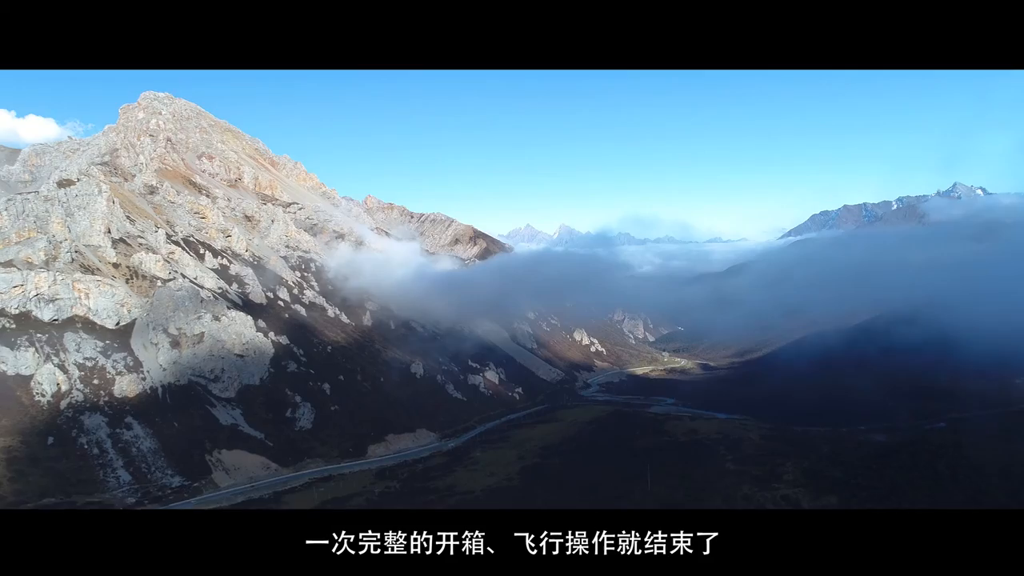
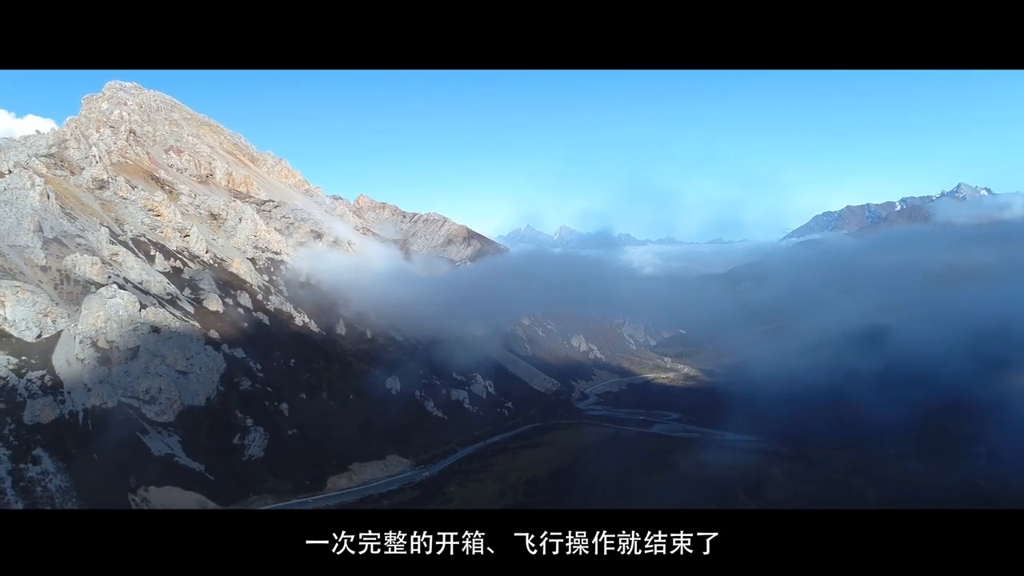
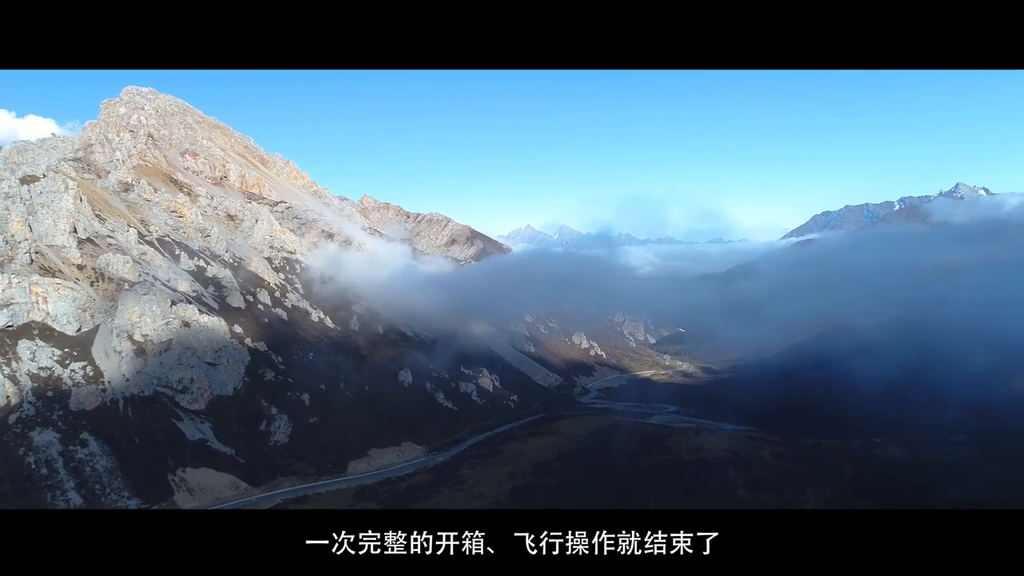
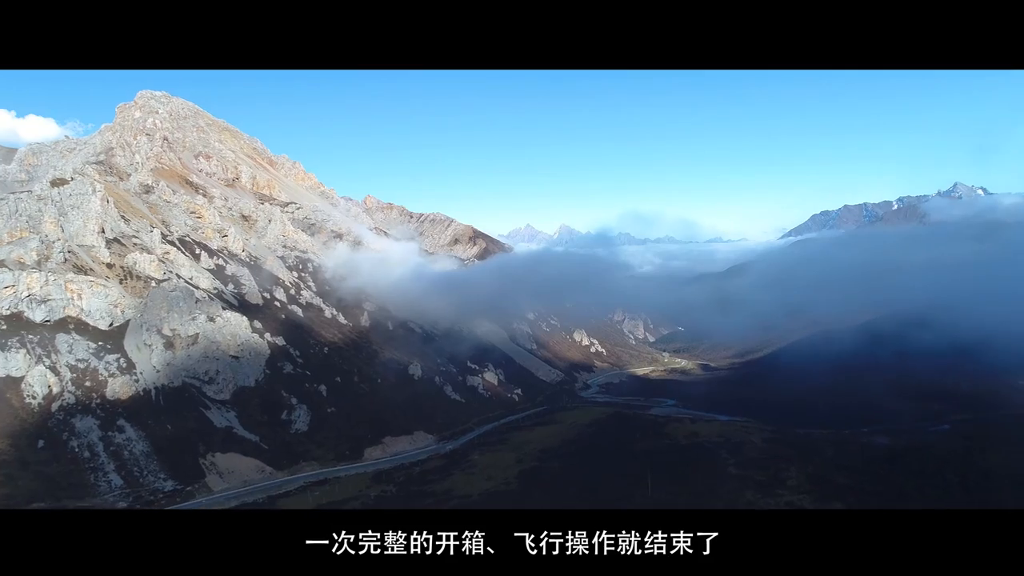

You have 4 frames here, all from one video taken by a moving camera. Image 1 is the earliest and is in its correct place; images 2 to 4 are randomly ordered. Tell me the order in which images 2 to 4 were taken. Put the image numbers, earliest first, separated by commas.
4, 3, 2
